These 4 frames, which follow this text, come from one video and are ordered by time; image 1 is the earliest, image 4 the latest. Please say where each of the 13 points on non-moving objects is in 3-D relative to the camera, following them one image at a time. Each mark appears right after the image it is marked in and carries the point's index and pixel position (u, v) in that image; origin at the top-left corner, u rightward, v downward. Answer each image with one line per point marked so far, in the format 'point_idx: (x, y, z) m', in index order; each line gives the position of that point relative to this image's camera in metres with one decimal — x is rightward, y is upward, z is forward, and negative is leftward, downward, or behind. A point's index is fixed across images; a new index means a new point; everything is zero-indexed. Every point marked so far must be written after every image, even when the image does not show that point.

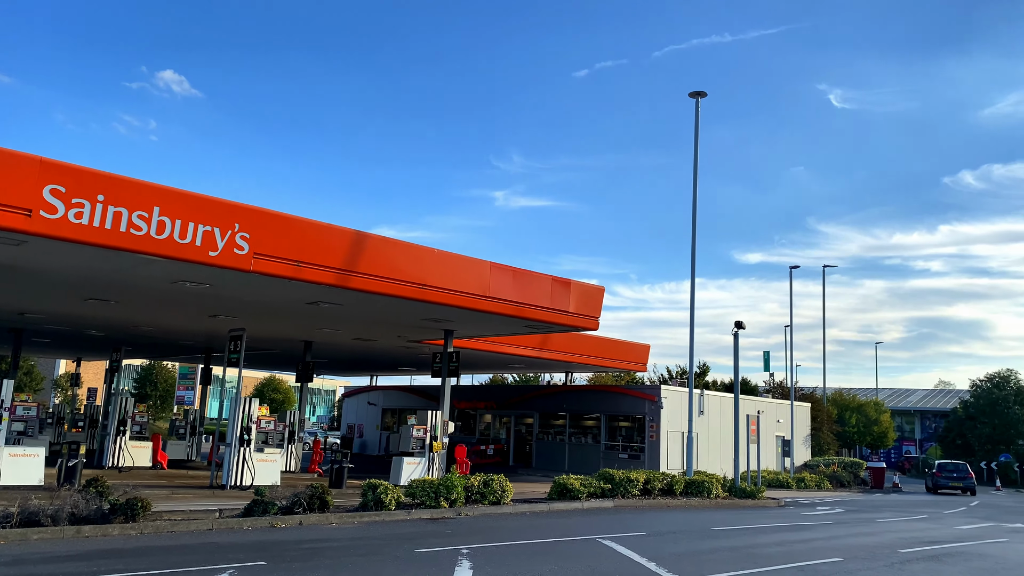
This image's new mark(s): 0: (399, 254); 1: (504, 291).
0: (-2.3, +0.7, +16.7) m
1: (-0.2, -0.1, +18.7) m
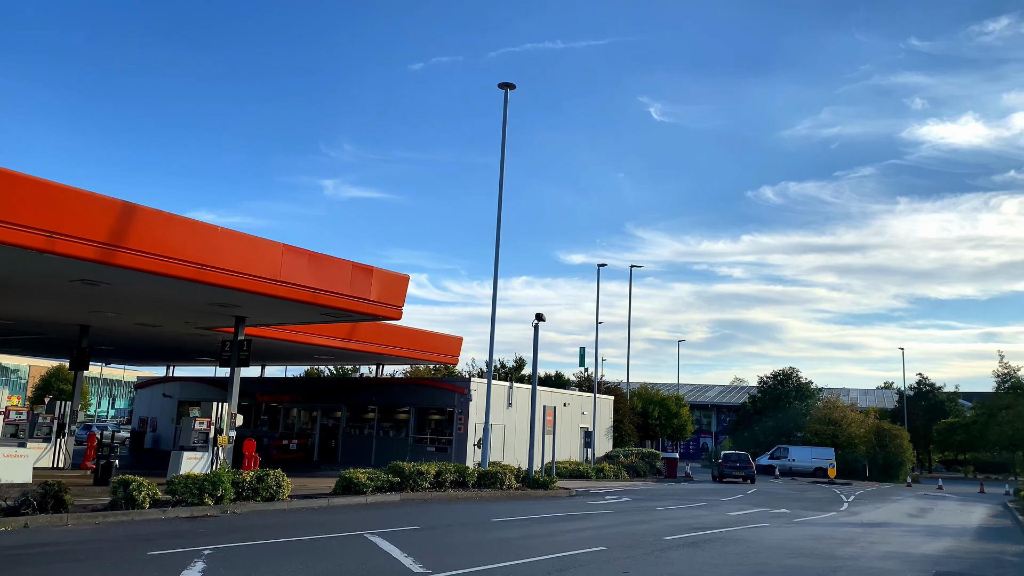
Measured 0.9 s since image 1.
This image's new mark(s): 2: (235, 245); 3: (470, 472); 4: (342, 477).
0: (-6.1, +1.0, +15.3) m
1: (-4.5, +0.3, +17.7) m
2: (-5.4, +0.8, +16.4) m
3: (-0.9, -3.8, +17.5) m
4: (-3.1, -3.4, +15.1) m
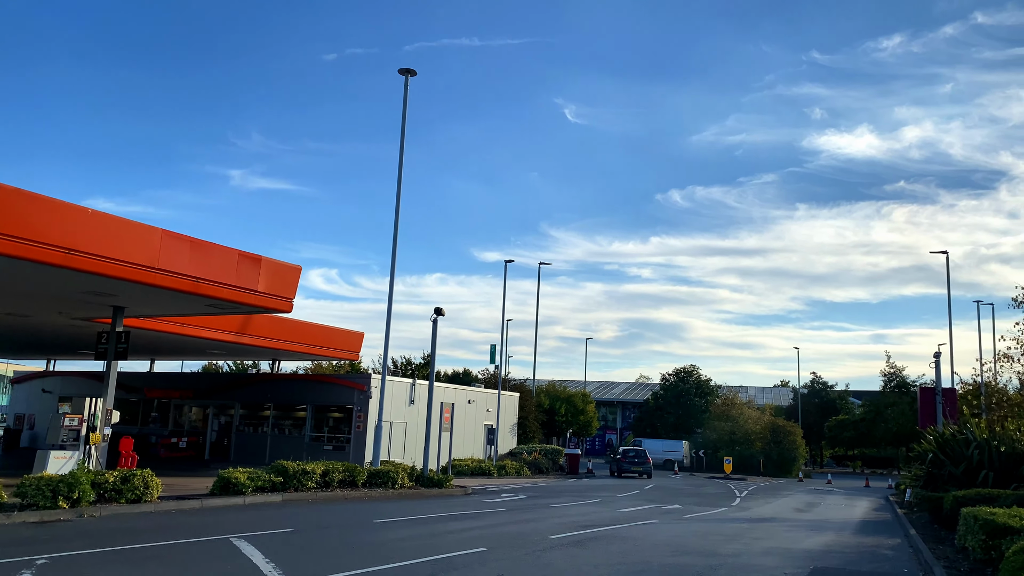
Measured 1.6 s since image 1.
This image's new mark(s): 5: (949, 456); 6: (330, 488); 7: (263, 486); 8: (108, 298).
0: (-8.0, +1.3, +14.1) m
1: (-6.6, +0.5, +16.7) m
2: (-7.4, +1.1, +15.3) m
3: (-3.0, -3.7, +16.8) m
4: (-5.0, -3.2, +14.2) m
5: (+8.9, -3.4, +17.1) m
6: (-3.5, -3.8, +16.1) m
7: (-4.3, -3.4, +14.6) m
8: (-9.3, -0.2, +19.4) m
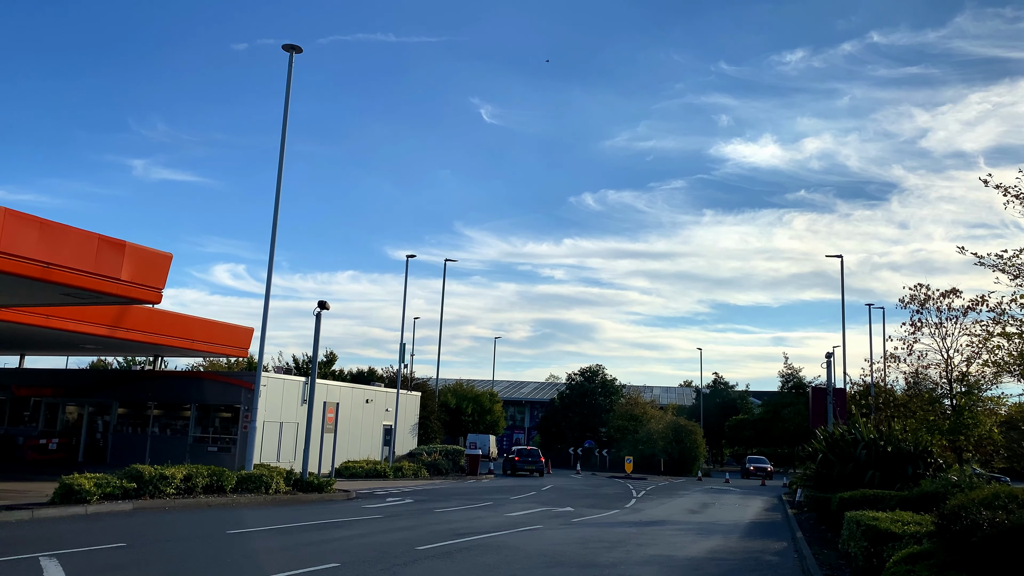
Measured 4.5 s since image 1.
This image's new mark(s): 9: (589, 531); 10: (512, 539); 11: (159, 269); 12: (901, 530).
0: (-9.8, +1.6, +12.4) m
1: (-8.7, +0.7, +15.1) m
2: (-9.3, +1.3, +13.6) m
3: (-5.2, -3.5, +15.6) m
4: (-6.9, -3.0, +12.8) m
5: (+6.6, -3.4, +17.1) m
6: (-5.6, -3.6, +14.8) m
7: (-6.3, -3.2, +13.2) m
8: (-11.7, +0.1, +17.5) m
9: (+1.2, -3.6, +12.5) m
10: (0.0, -3.3, +10.9) m
11: (-7.5, +0.4, +17.9) m
12: (+3.9, -2.4, +8.3) m
